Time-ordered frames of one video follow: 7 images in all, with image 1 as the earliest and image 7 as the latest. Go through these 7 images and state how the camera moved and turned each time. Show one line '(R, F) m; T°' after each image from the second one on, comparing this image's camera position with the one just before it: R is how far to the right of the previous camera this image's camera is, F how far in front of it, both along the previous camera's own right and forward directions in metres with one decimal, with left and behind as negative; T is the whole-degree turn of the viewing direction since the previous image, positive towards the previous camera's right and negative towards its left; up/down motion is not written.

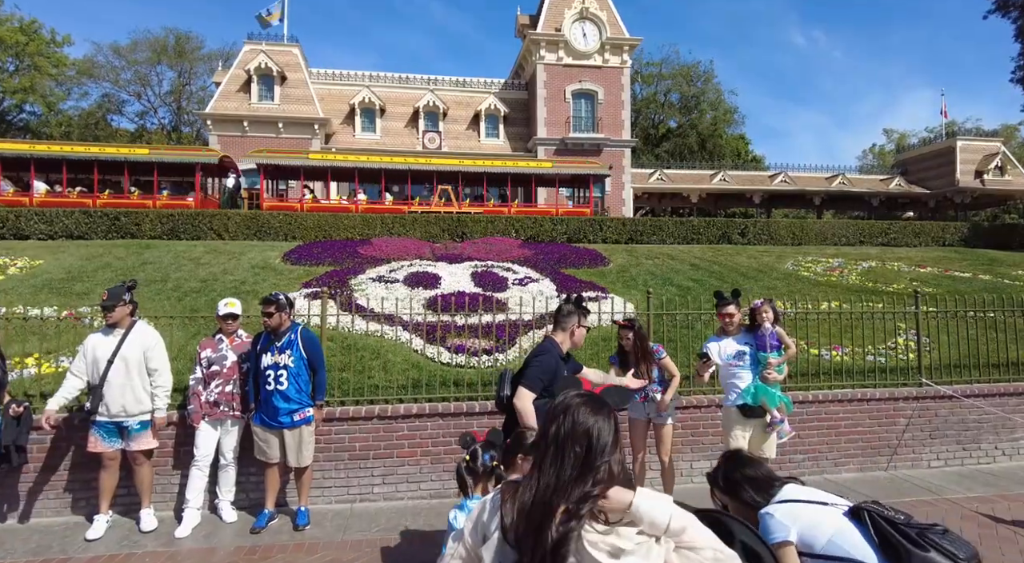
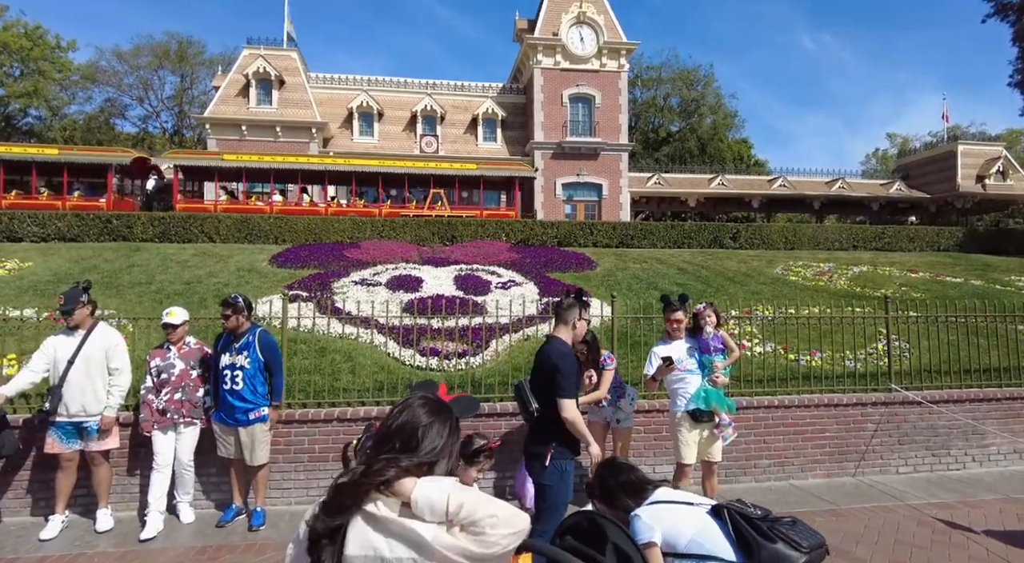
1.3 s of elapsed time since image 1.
(+0.5, 0.0) m; -1°
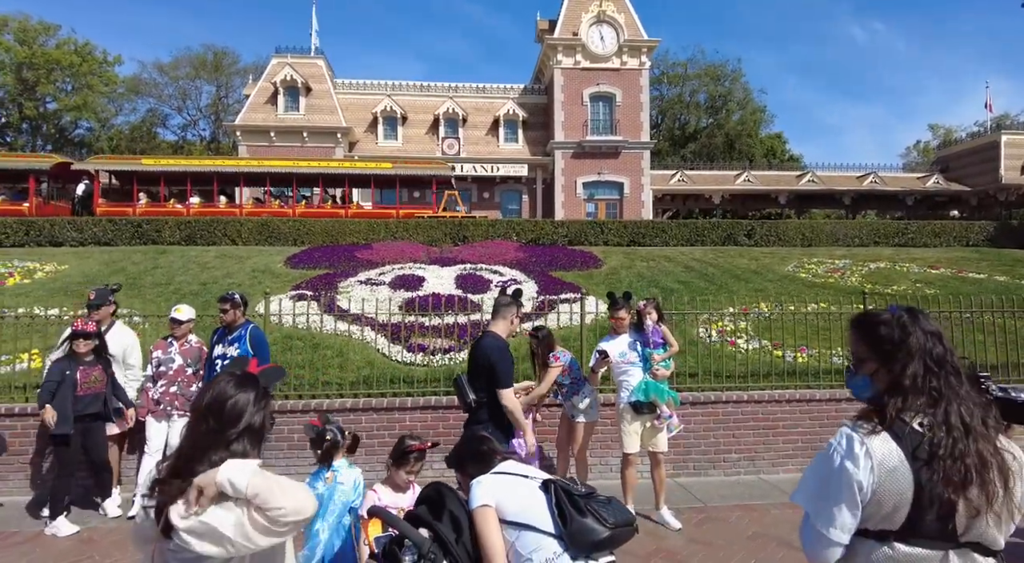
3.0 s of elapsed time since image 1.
(+0.7, -0.2) m; -4°
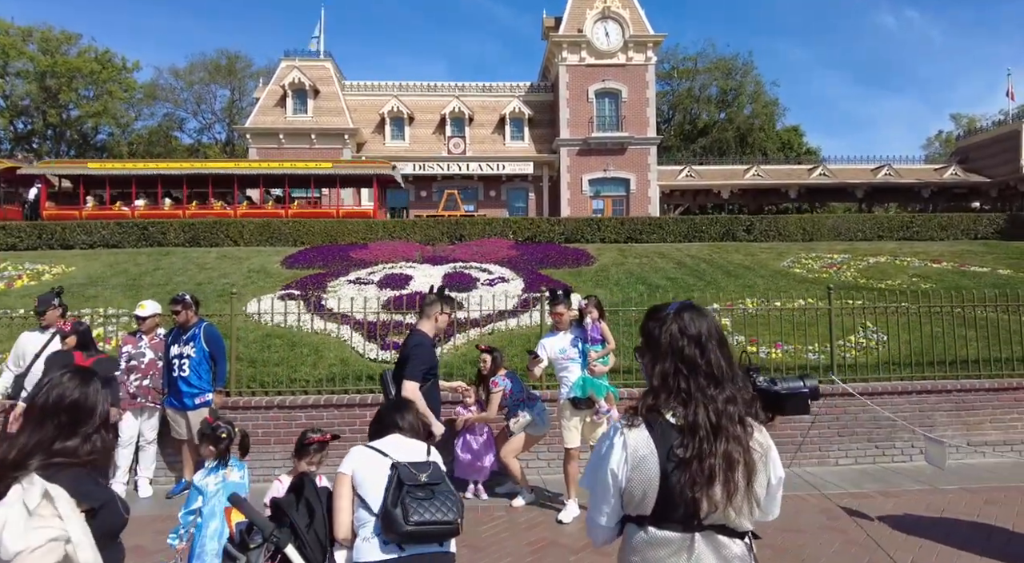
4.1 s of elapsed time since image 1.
(+0.7, -0.1) m; -2°
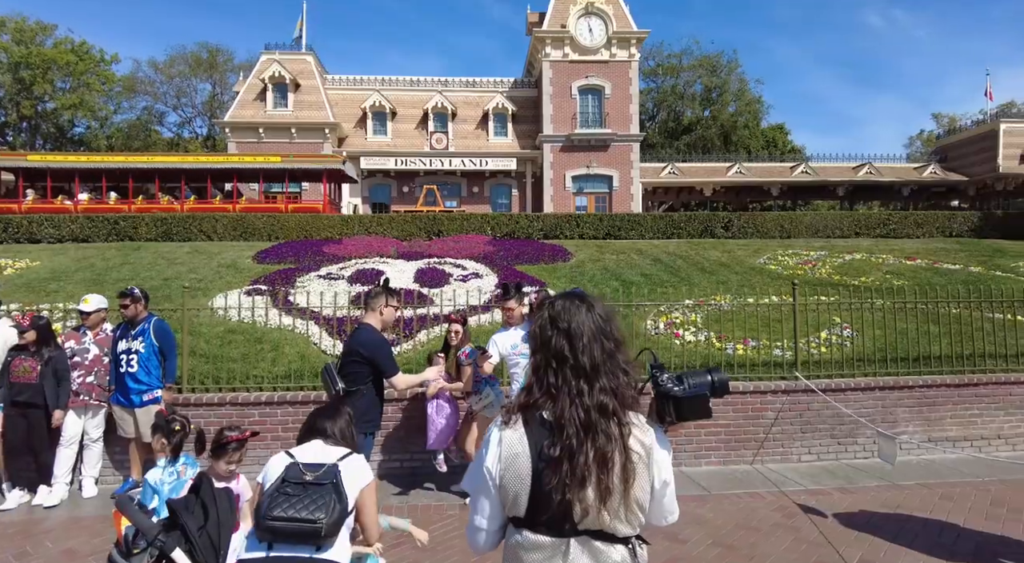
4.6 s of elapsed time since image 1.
(+0.3, +0.1) m; +1°
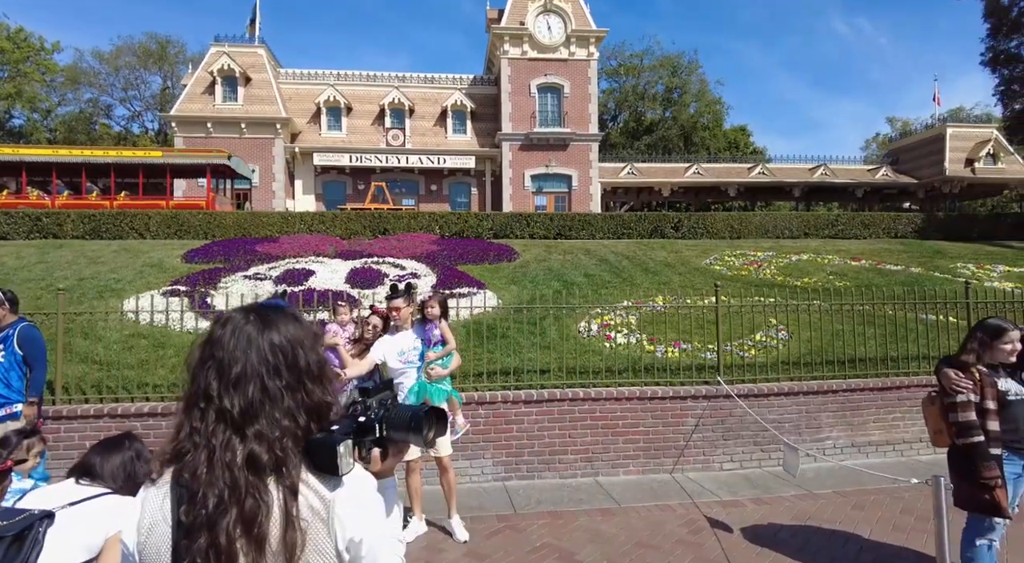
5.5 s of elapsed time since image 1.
(+0.7, +0.3) m; +3°
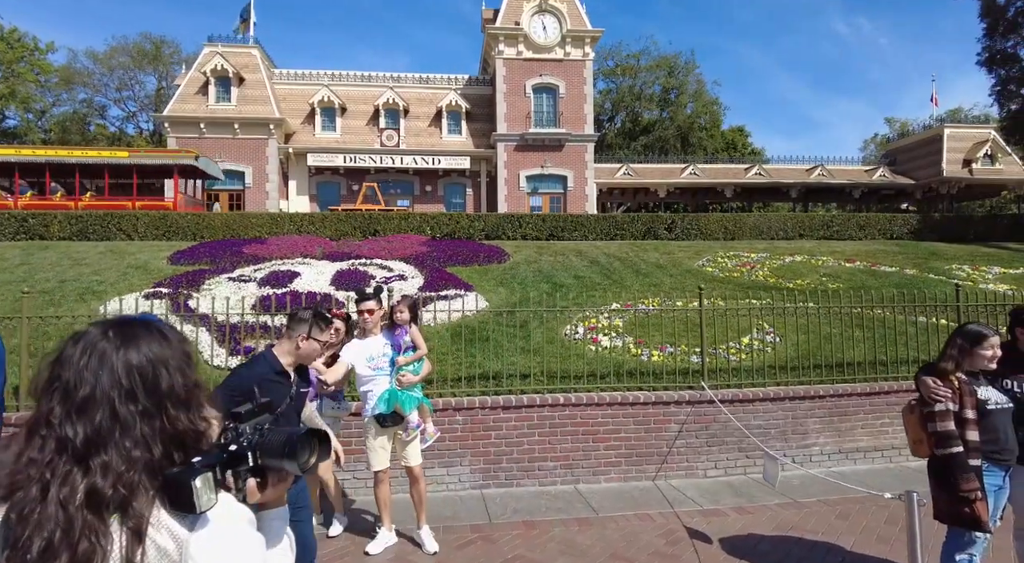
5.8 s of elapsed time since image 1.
(+0.2, +0.1) m; 0°
